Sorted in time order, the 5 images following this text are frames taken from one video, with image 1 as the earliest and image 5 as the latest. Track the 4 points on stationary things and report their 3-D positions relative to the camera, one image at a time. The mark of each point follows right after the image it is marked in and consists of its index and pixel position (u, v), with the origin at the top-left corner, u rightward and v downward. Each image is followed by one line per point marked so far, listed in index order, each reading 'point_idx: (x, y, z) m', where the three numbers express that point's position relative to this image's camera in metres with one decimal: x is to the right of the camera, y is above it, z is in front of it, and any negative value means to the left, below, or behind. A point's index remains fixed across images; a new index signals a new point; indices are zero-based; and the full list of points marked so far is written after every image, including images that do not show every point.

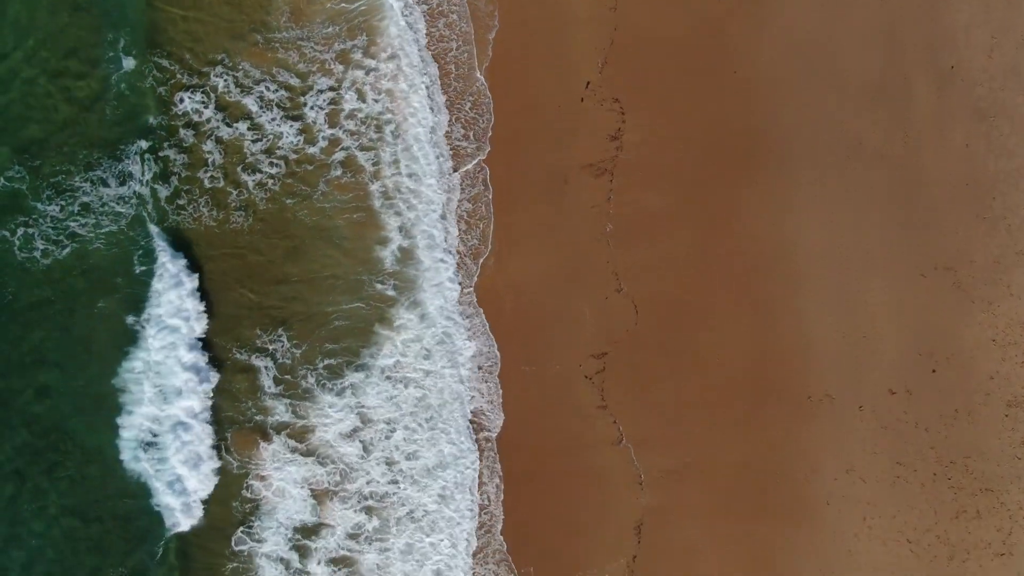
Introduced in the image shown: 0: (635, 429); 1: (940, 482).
0: (+1.8, -2.0, +8.3) m
1: (+6.1, -2.8, +8.2) m
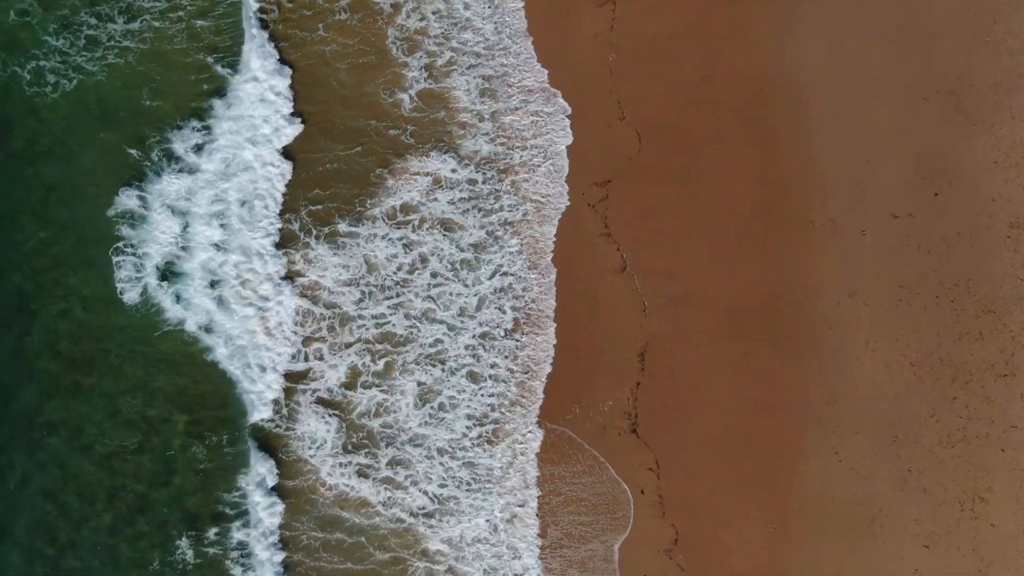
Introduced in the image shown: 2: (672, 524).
0: (+1.8, +0.5, +8.4) m
1: (+6.1, -0.2, +8.2) m
2: (+2.3, -3.5, +8.4) m
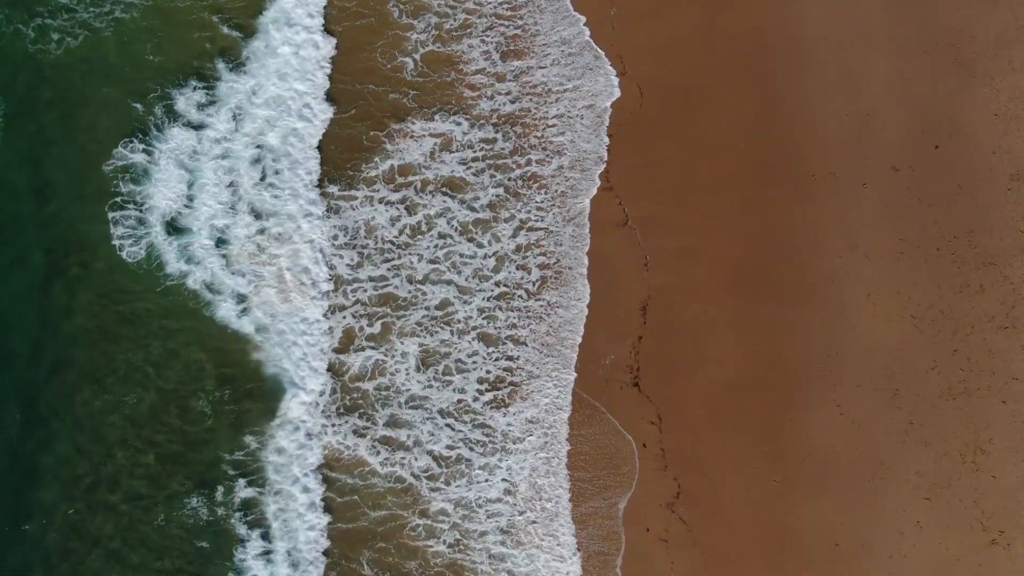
0: (+1.9, +1.1, +8.4) m
1: (+6.2, +0.4, +8.2) m
2: (+2.4, -2.8, +8.4) m
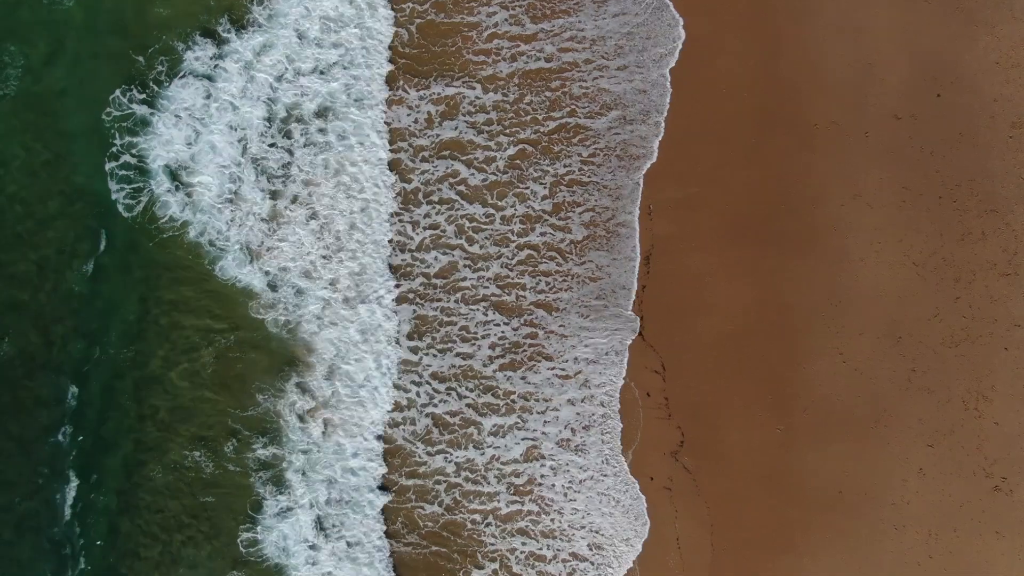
0: (+1.9, +1.9, +8.5) m
1: (+6.2, +1.2, +8.3) m
2: (+2.4, -2.0, +8.4) m
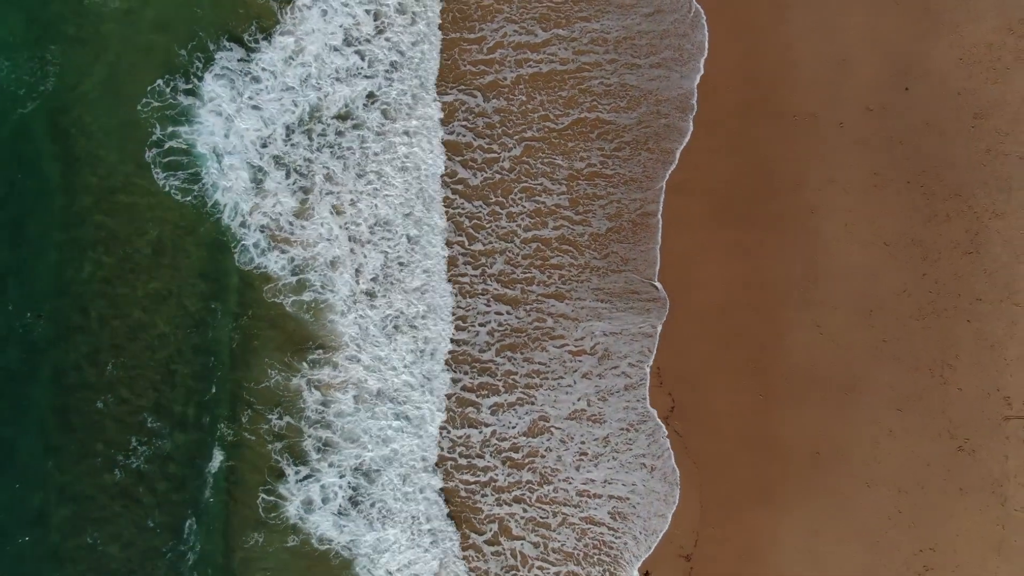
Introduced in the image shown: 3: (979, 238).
0: (+2.0, +2.2, +9.2) m
1: (+6.3, +1.5, +9.1) m
2: (+2.5, -1.7, +9.2) m
3: (+7.3, +0.8, +9.0) m
